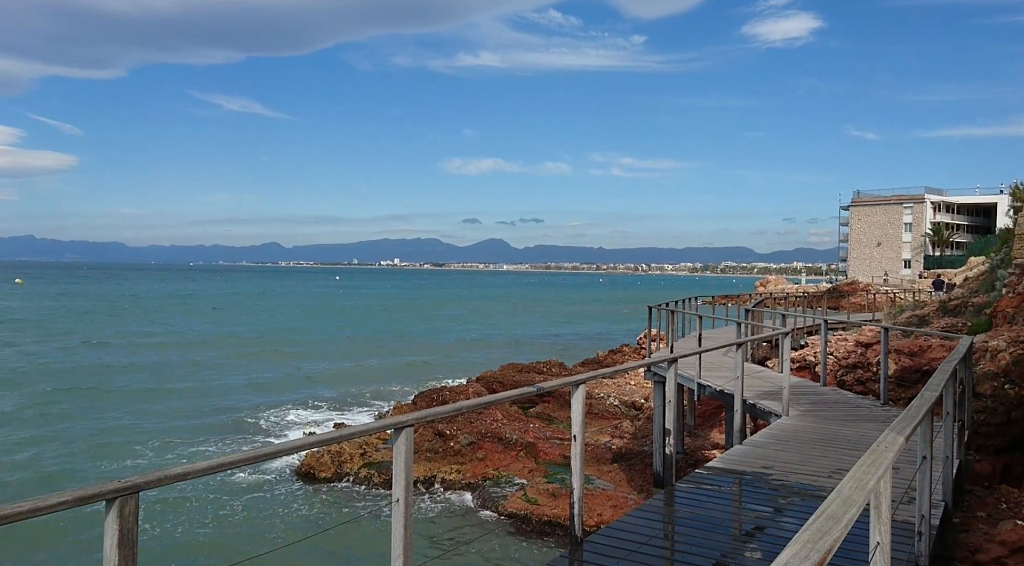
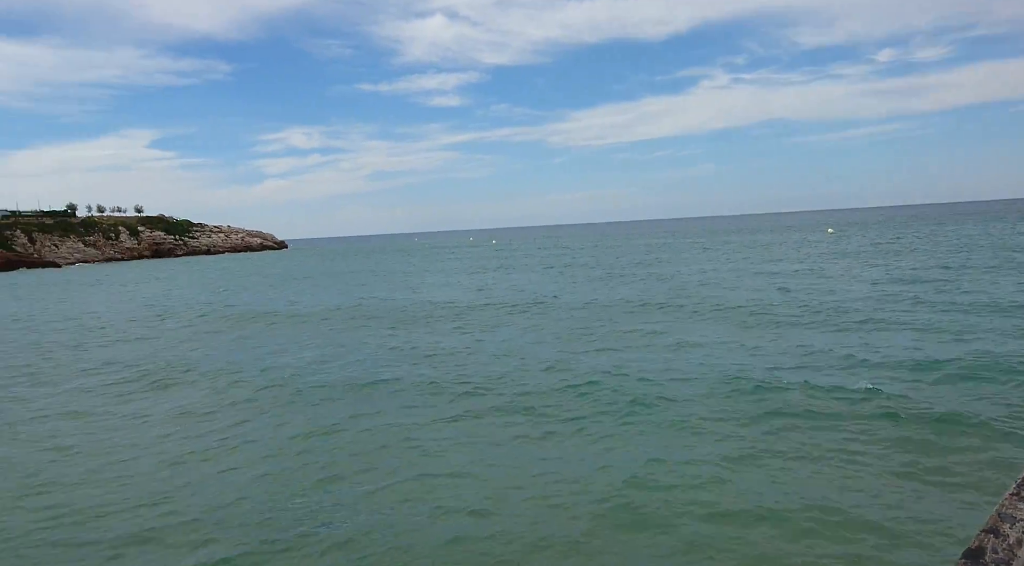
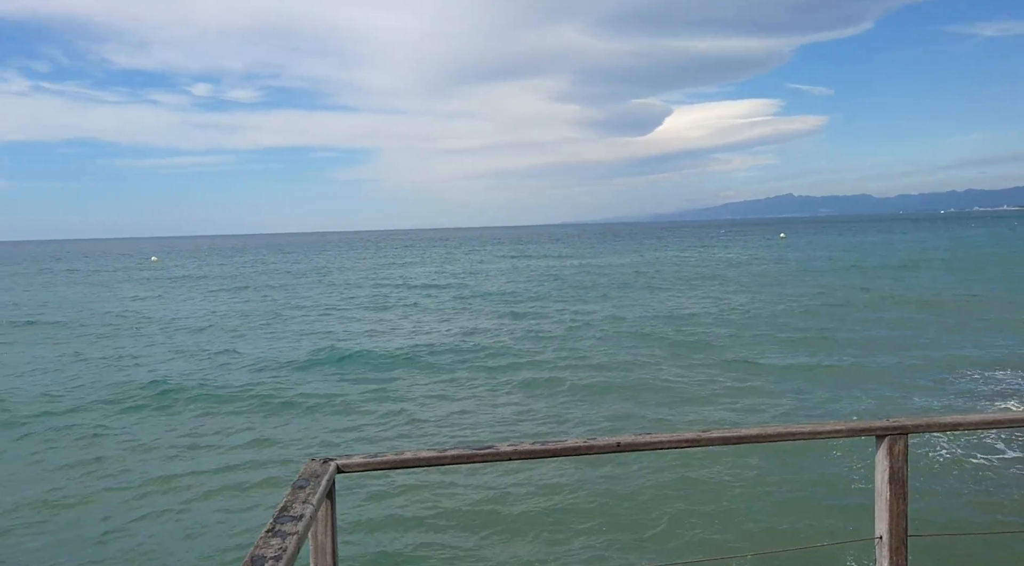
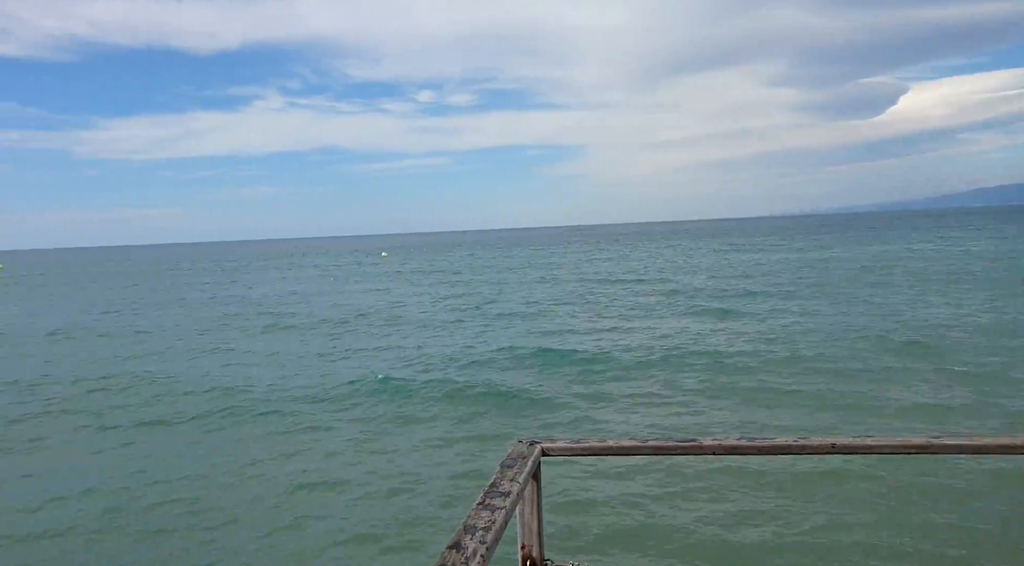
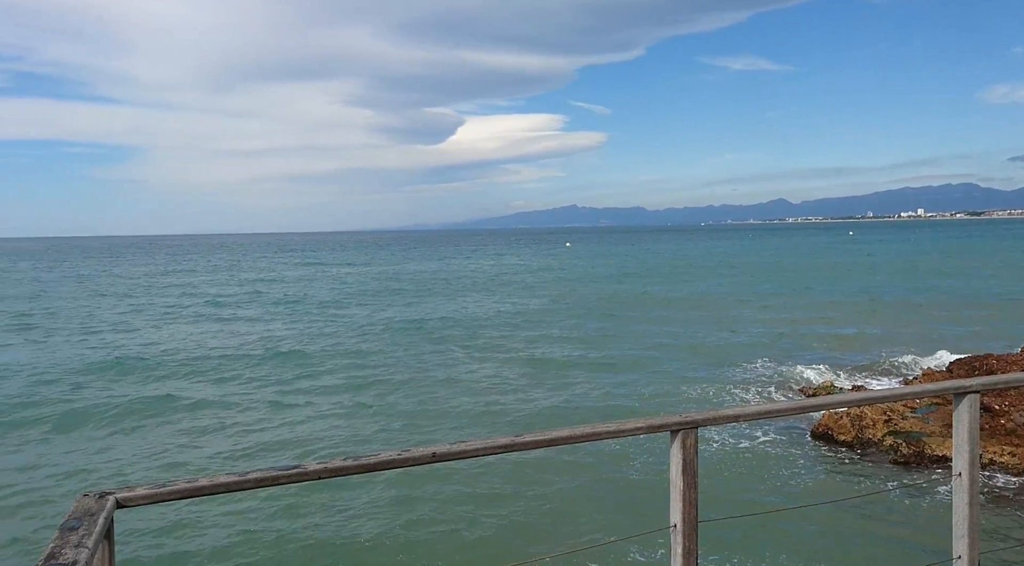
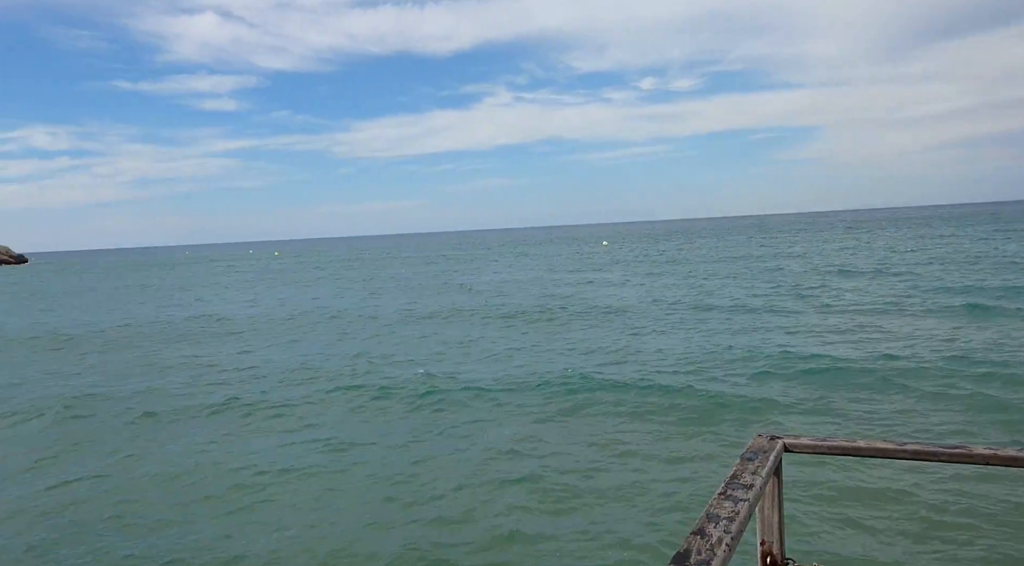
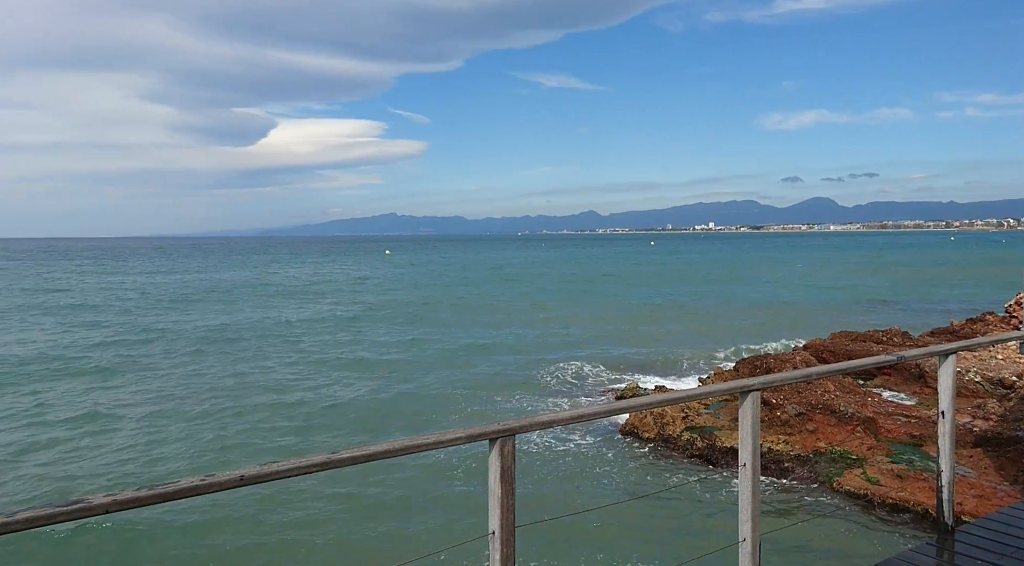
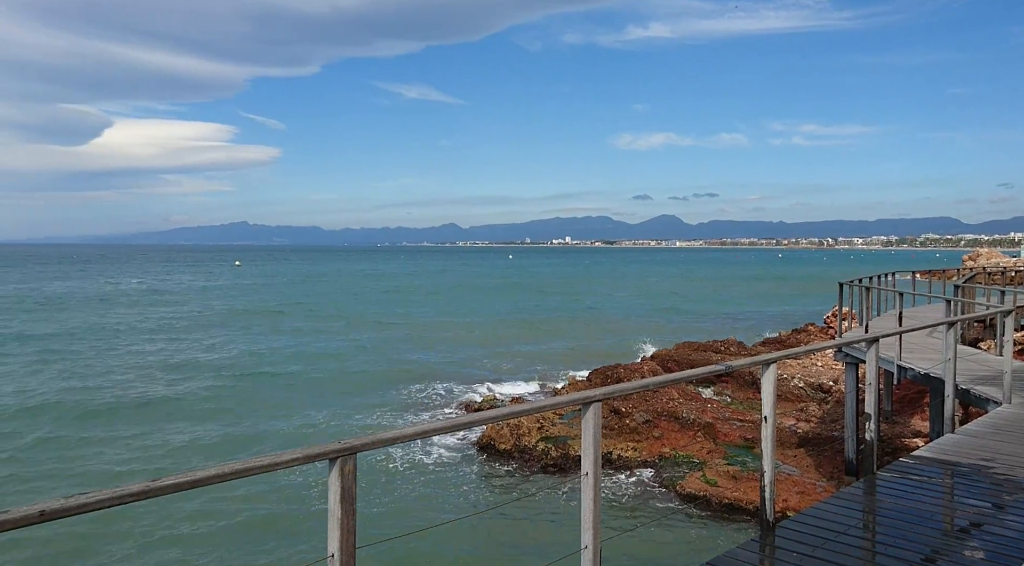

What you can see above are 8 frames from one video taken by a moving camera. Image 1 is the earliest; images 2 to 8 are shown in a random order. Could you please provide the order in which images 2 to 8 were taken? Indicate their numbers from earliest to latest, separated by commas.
8, 7, 5, 3, 4, 6, 2
